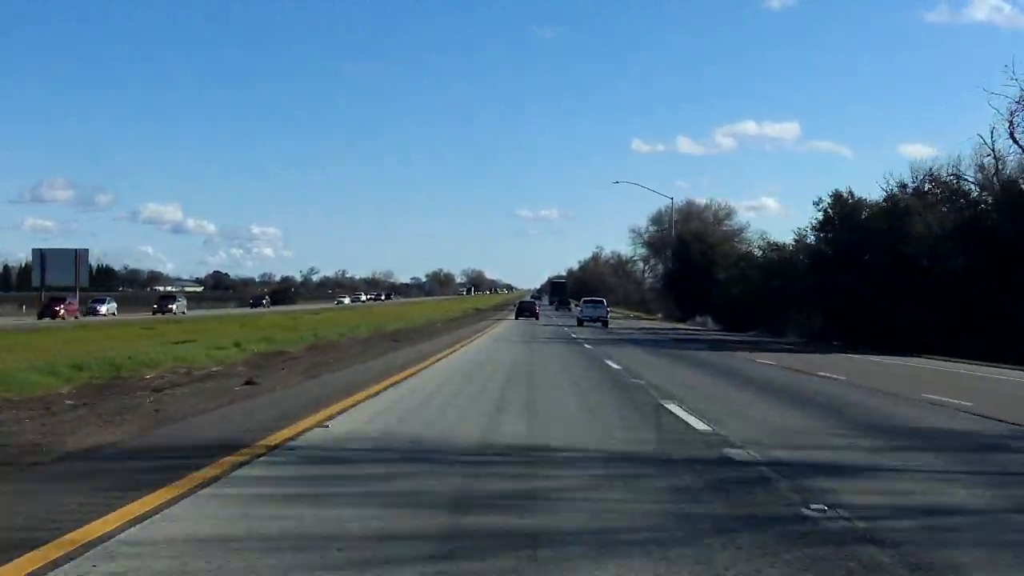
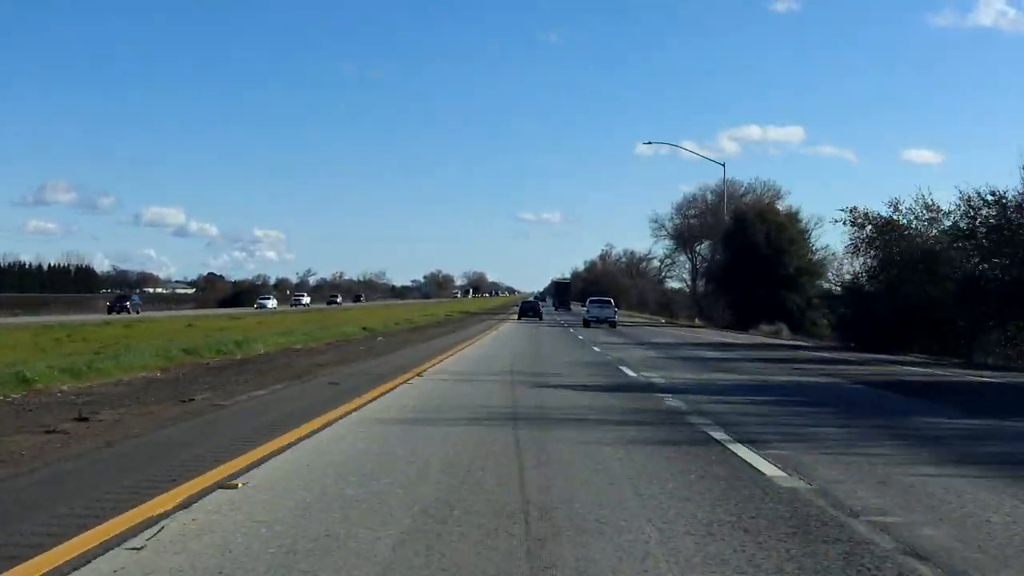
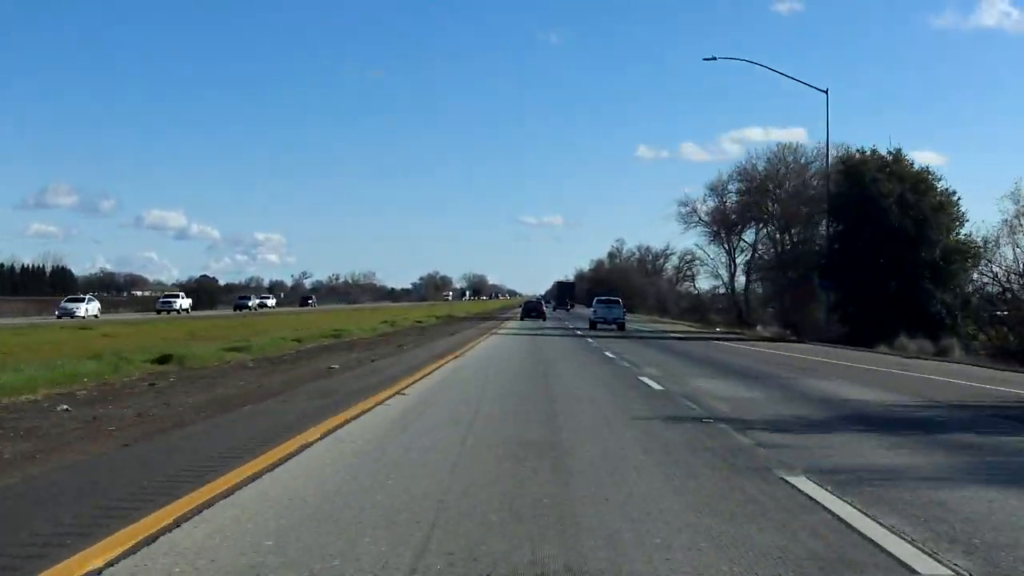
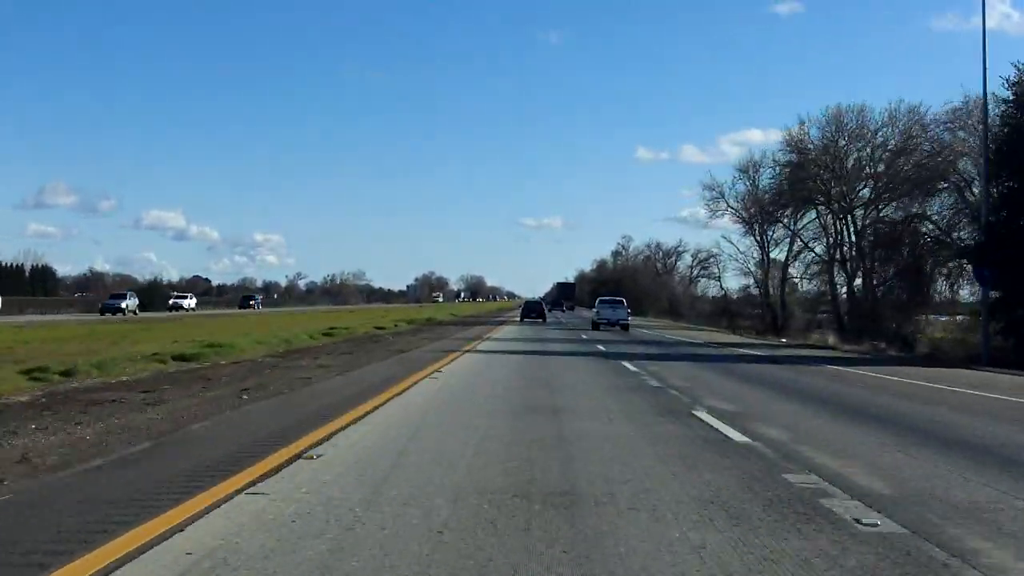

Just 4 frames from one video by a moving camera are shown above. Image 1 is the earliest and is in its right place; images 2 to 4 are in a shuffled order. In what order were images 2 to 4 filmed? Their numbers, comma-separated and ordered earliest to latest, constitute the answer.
2, 3, 4
